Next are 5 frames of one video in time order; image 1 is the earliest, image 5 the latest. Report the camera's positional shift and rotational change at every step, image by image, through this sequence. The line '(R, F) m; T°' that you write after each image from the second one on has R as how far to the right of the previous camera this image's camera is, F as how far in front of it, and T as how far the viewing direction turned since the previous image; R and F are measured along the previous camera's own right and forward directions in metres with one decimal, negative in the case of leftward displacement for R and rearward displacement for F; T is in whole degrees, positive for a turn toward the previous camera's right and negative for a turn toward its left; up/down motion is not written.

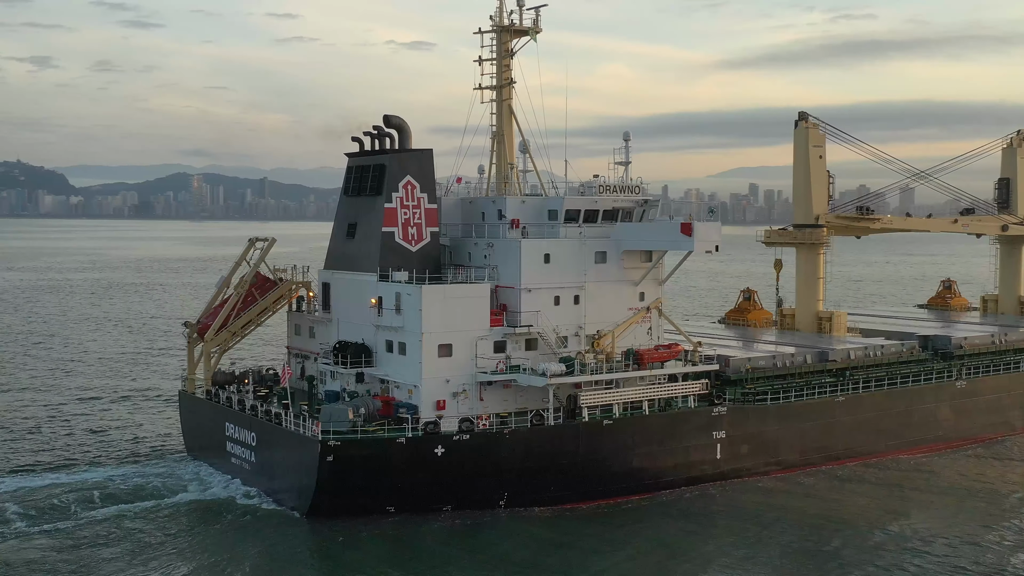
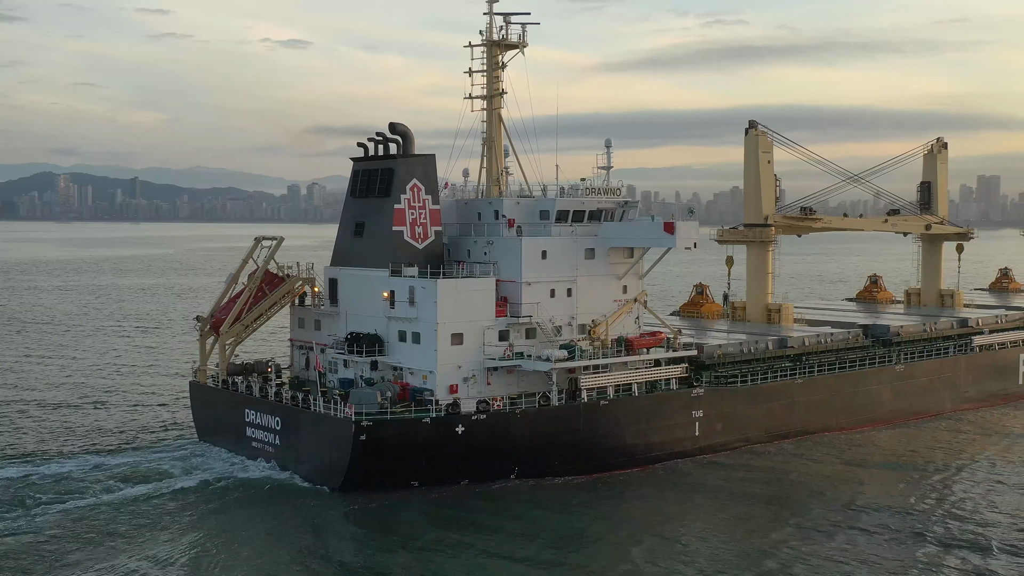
(-2.0, -1.9) m; +5°
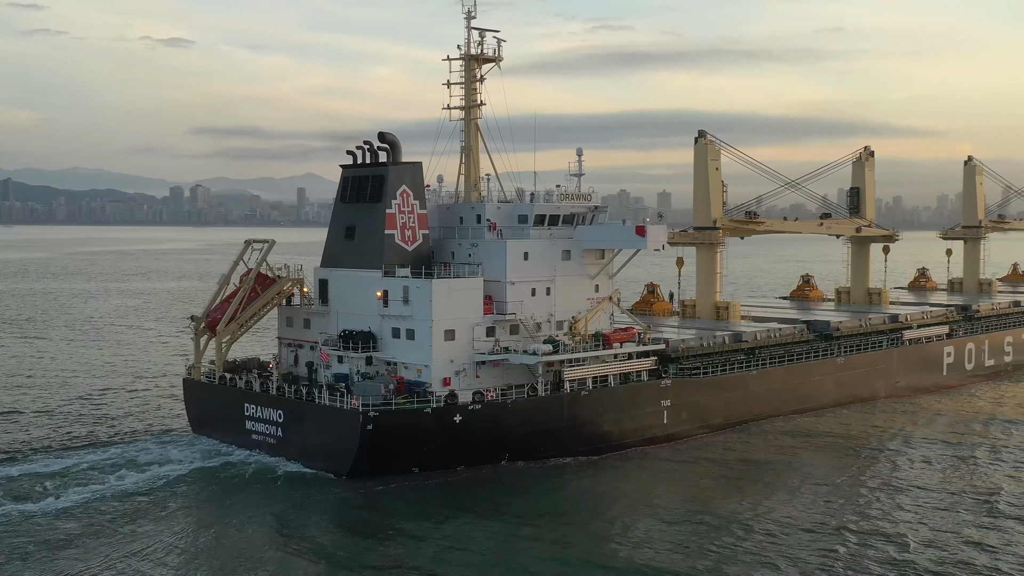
(-1.6, -1.6) m; +5°
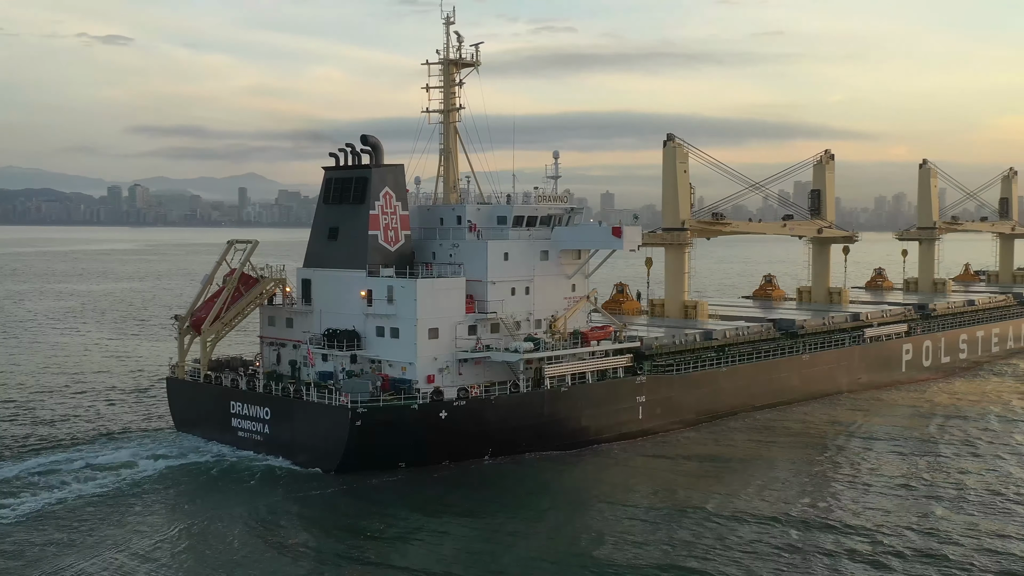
(-0.6, -0.6) m; +2°
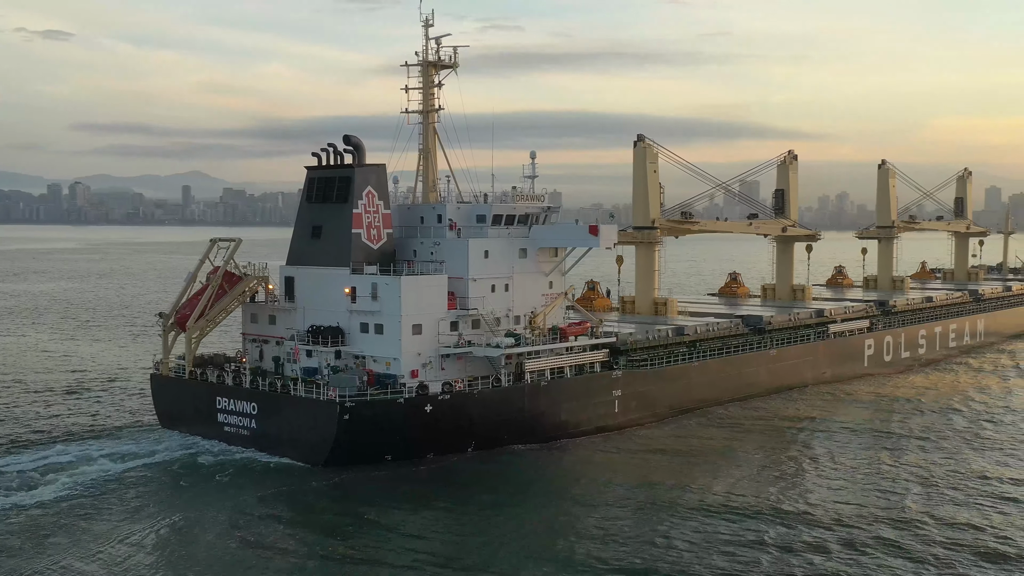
(-0.5, -0.6) m; +2°
